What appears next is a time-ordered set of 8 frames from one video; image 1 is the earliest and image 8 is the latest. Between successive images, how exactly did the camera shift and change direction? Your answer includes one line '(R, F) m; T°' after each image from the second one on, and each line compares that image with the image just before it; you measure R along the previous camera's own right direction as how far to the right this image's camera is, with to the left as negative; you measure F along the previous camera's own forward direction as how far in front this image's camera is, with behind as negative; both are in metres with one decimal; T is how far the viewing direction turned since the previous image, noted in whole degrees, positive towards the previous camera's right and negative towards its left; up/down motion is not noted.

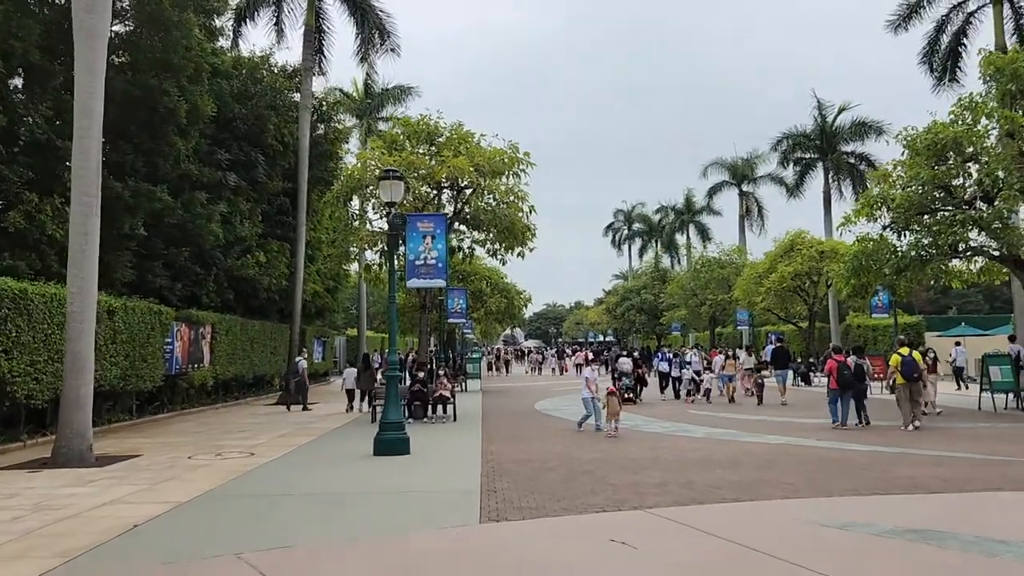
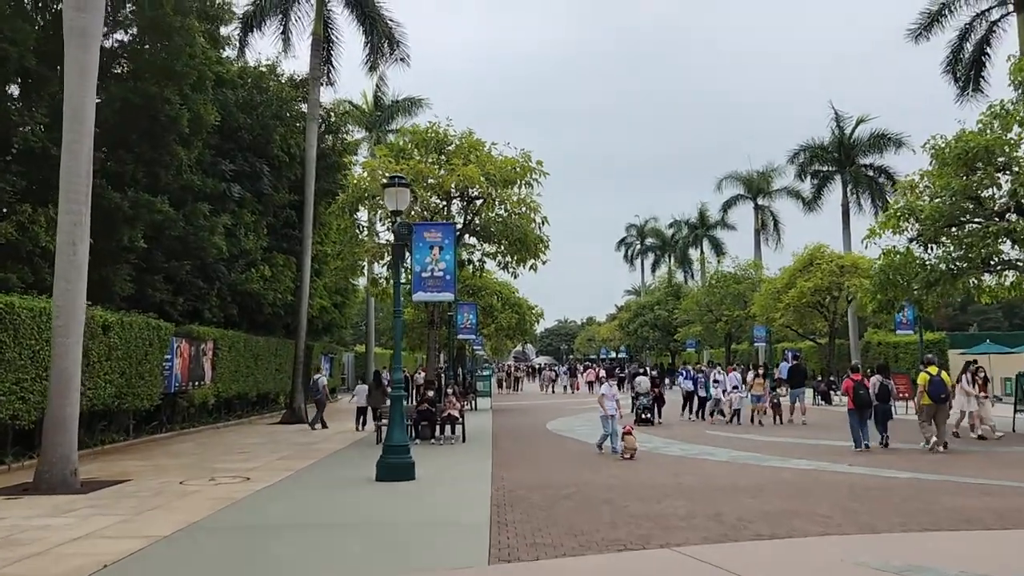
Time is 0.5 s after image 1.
(0.0, +0.9) m; -1°
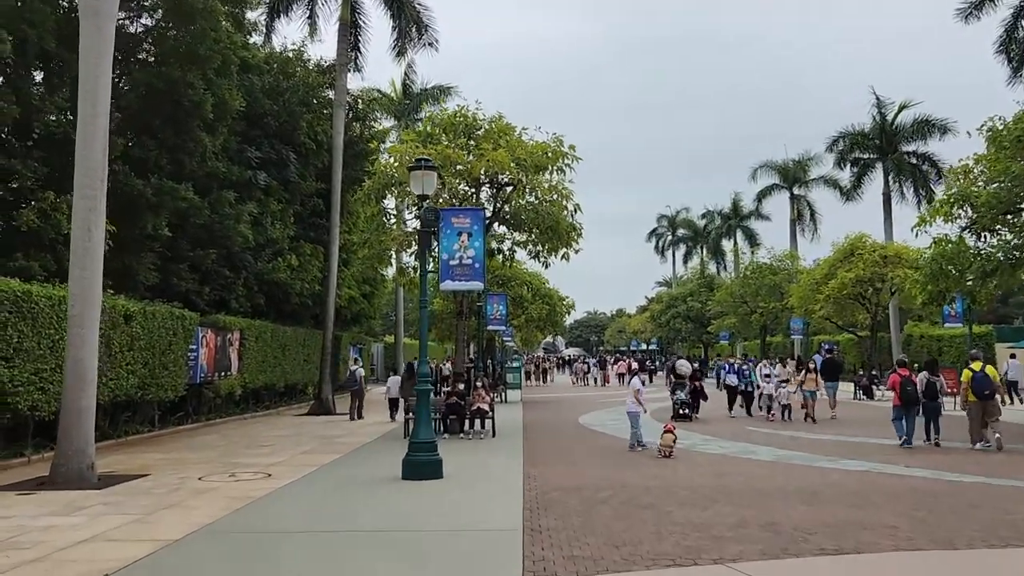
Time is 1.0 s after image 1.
(-0.1, +0.8) m; -2°
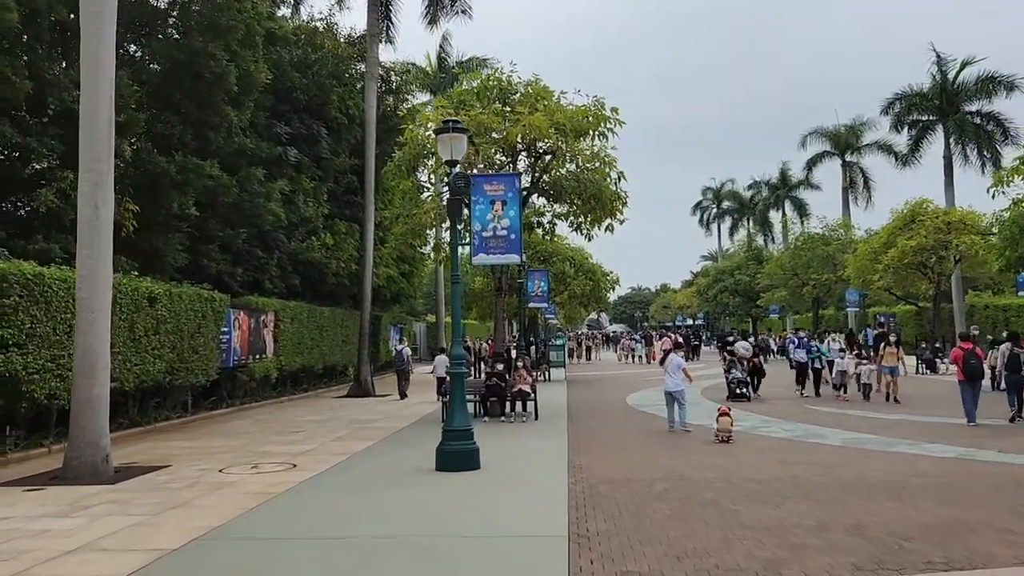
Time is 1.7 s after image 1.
(0.0, +1.2) m; -3°
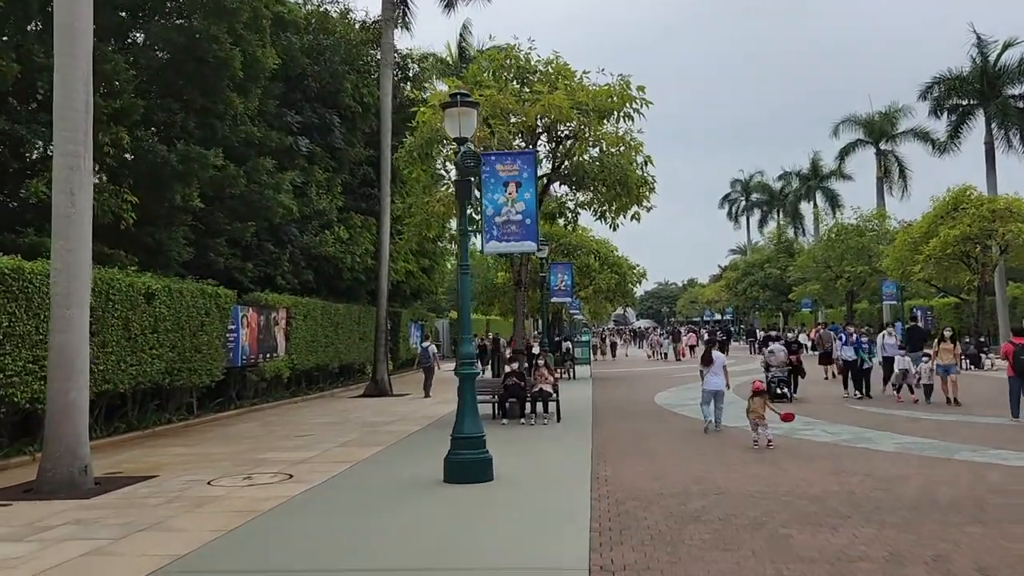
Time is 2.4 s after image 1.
(+0.1, +1.2) m; -2°
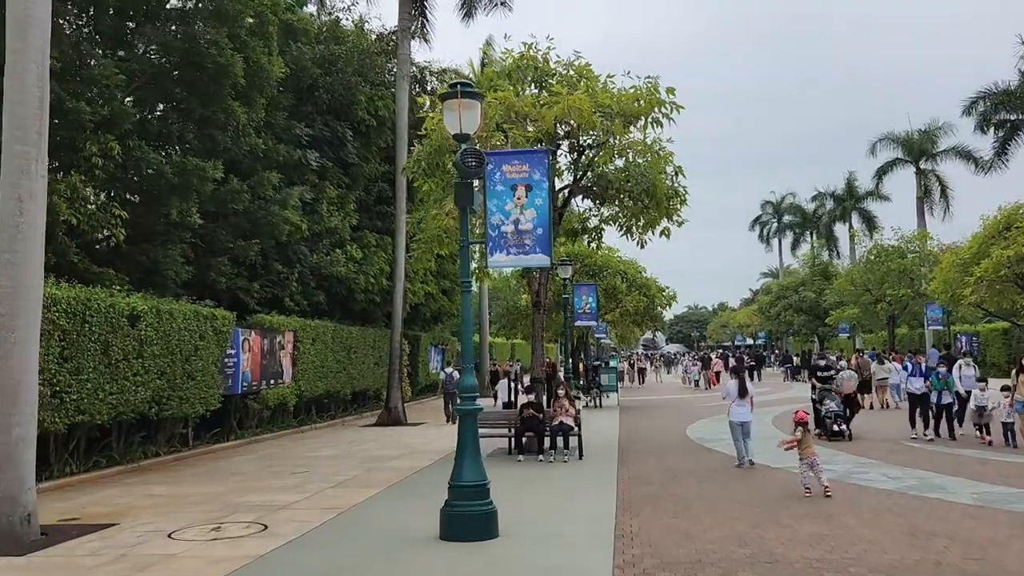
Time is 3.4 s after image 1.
(+0.2, +1.6) m; -2°
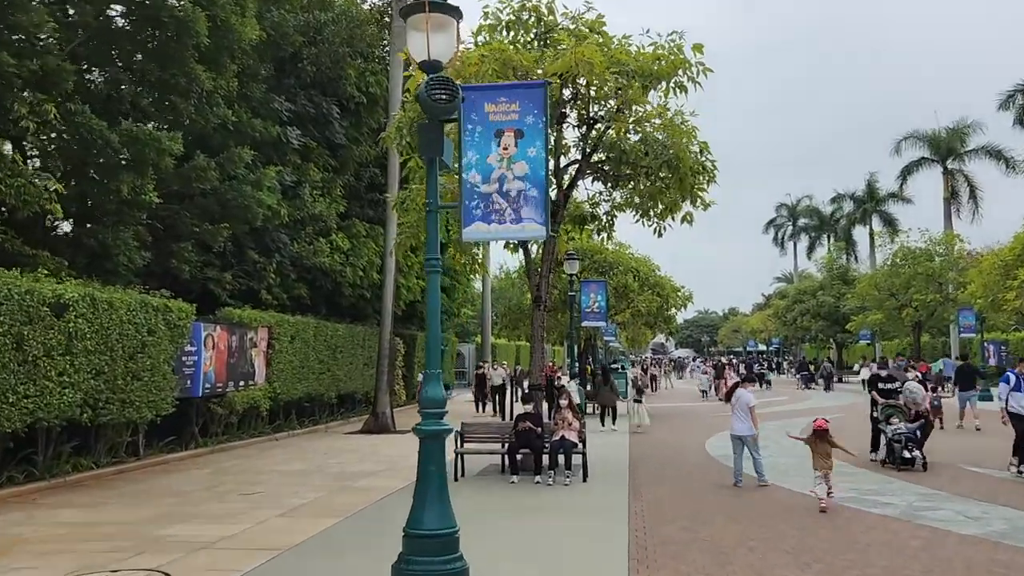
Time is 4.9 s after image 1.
(+0.2, +2.4) m; -1°
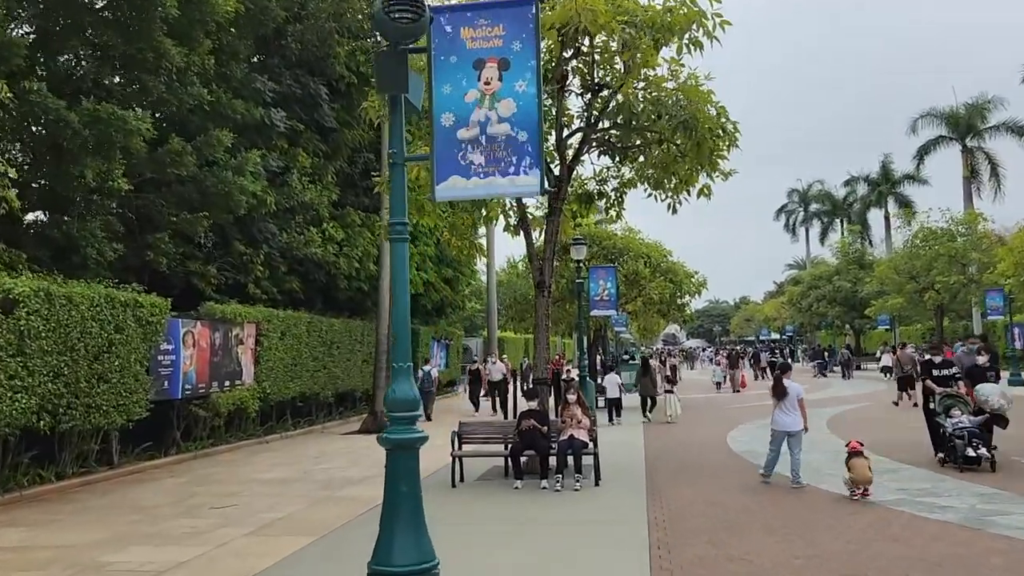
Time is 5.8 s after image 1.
(+0.1, +1.4) m; -1°
